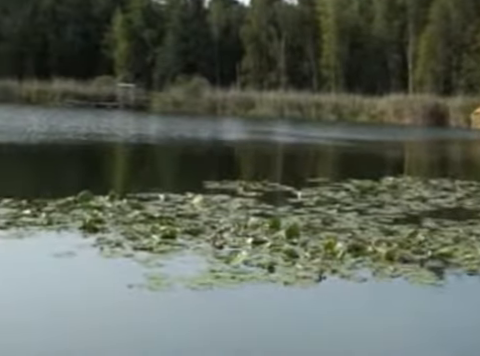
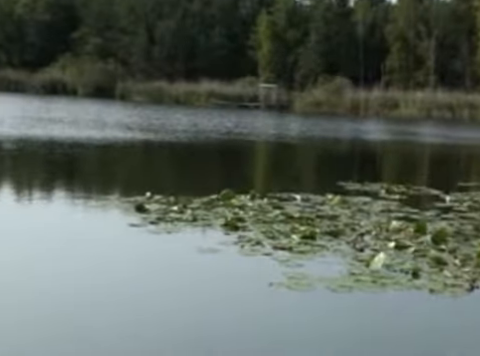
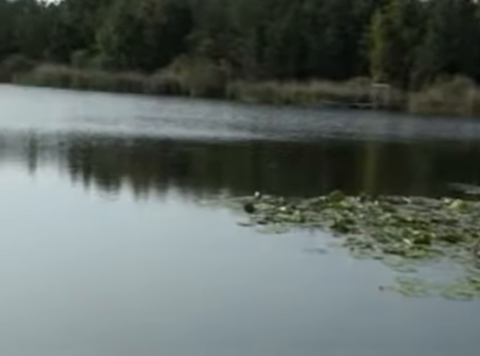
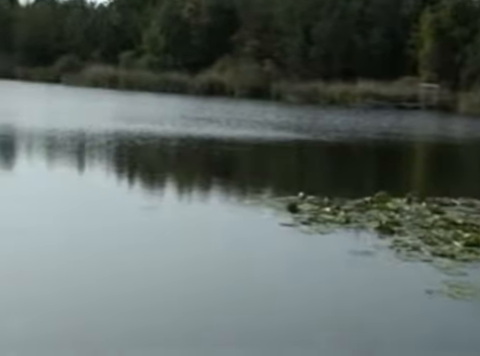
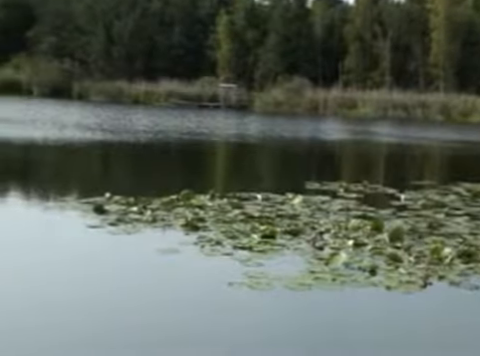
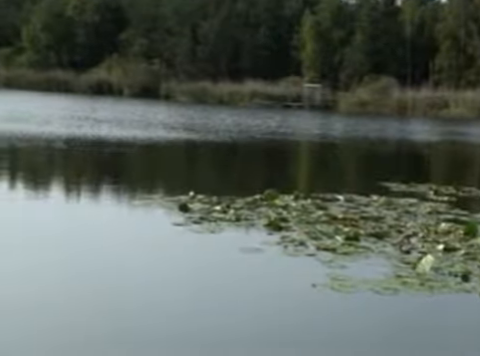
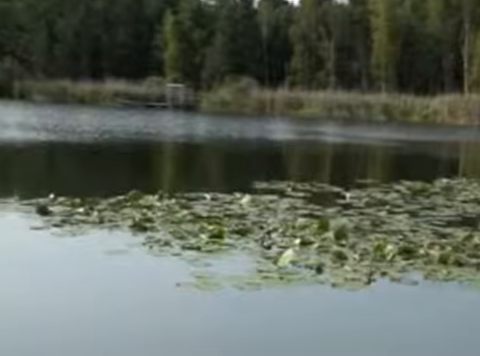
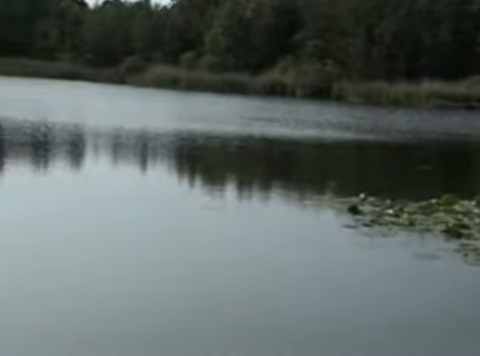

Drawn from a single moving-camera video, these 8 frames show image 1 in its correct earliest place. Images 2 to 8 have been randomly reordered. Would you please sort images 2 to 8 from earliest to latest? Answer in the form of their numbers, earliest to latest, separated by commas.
7, 5, 2, 6, 3, 4, 8
